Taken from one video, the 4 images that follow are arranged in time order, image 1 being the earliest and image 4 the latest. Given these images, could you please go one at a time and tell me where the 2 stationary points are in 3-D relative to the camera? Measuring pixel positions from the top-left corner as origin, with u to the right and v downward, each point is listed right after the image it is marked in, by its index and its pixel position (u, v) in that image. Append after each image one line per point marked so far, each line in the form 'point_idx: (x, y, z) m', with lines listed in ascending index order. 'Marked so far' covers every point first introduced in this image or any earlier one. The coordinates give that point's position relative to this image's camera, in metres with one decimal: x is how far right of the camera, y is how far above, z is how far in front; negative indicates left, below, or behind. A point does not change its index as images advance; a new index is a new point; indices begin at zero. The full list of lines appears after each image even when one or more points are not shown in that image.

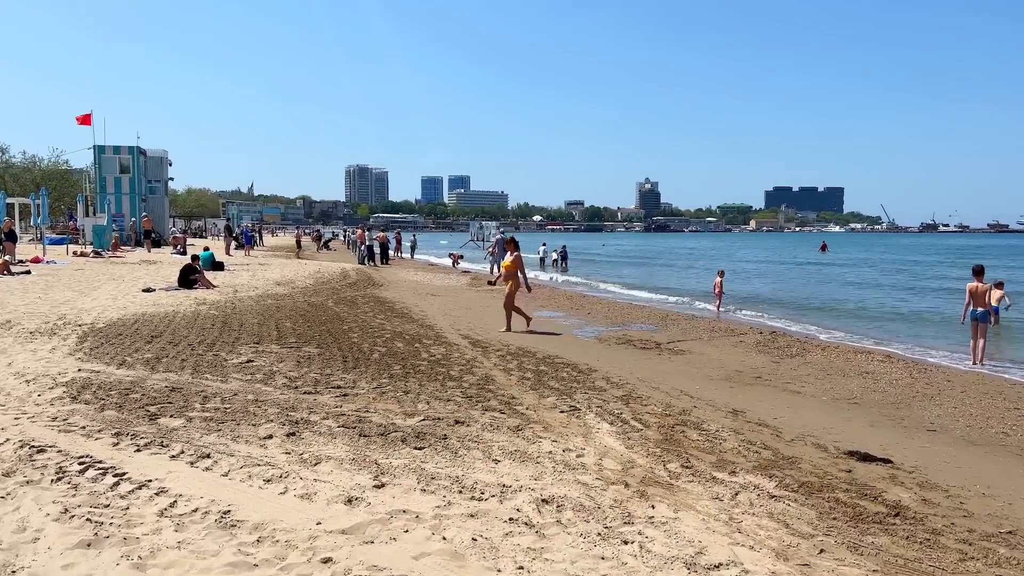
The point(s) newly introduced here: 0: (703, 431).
0: (+1.4, -1.1, +6.0) m
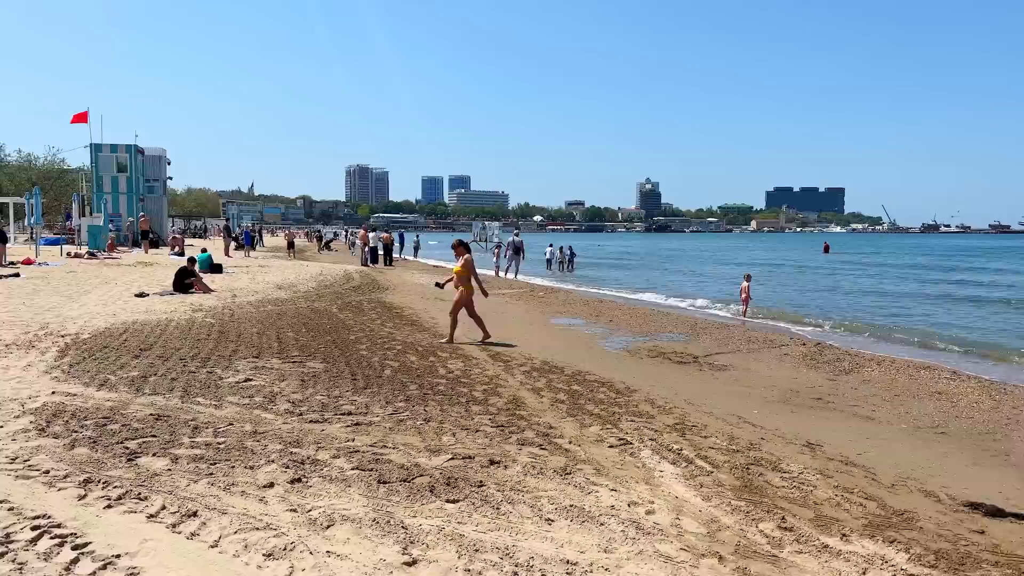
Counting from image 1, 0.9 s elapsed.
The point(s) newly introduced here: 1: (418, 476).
0: (+1.7, -1.2, +5.1) m
1: (-0.6, -1.1, +4.8) m
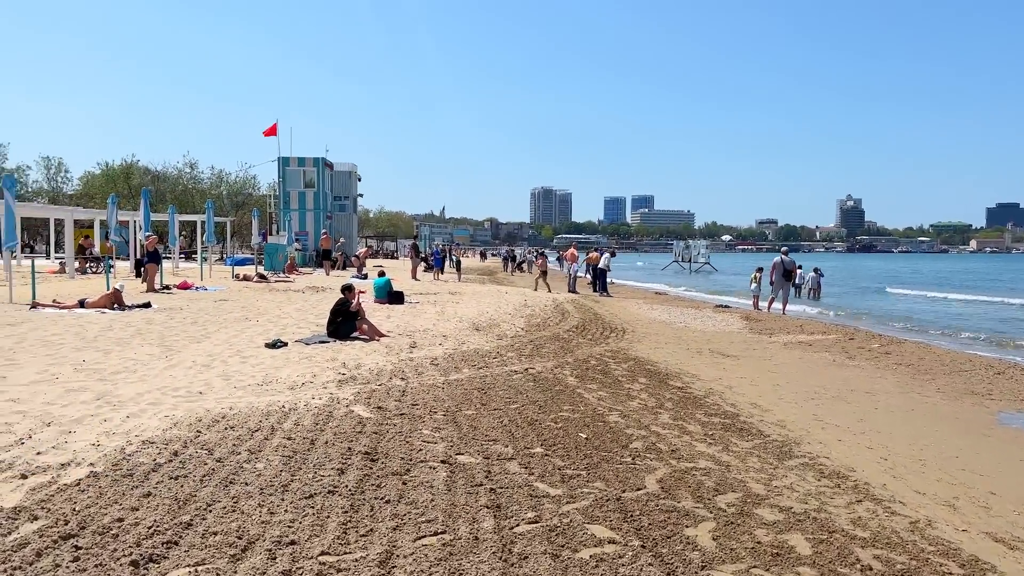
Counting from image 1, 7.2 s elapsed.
0: (+3.3, -1.5, -2.0) m
1: (+1.0, -1.4, -1.8) m
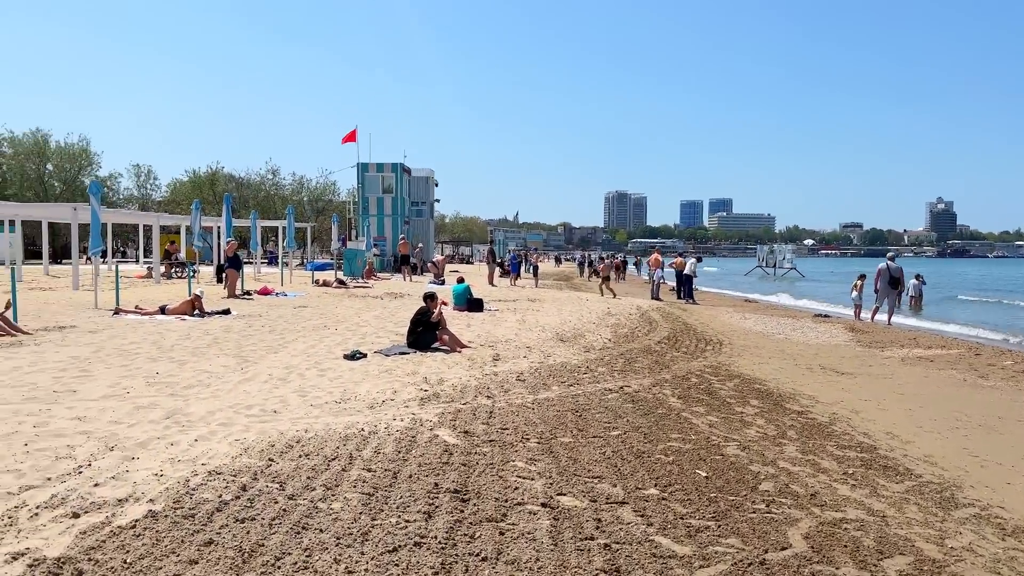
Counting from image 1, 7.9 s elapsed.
0: (+3.2, -1.6, -3.1) m
1: (+1.0, -1.5, -2.7) m
